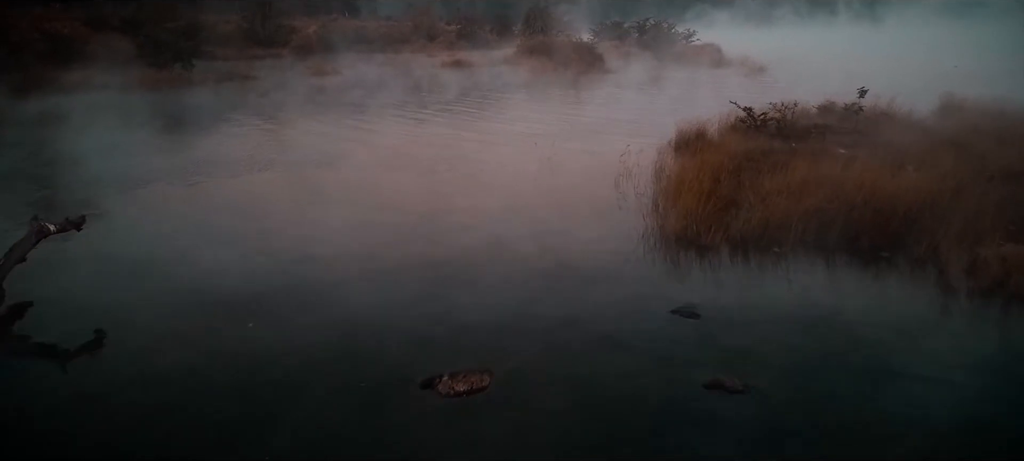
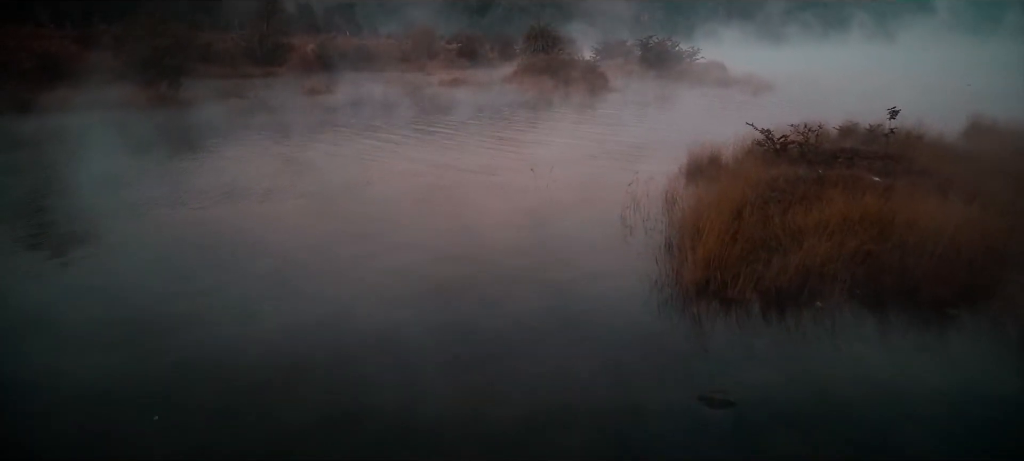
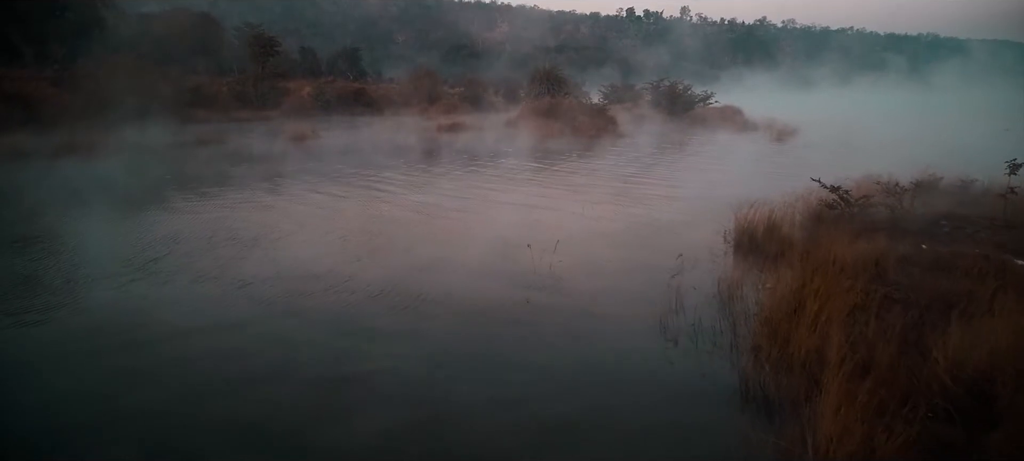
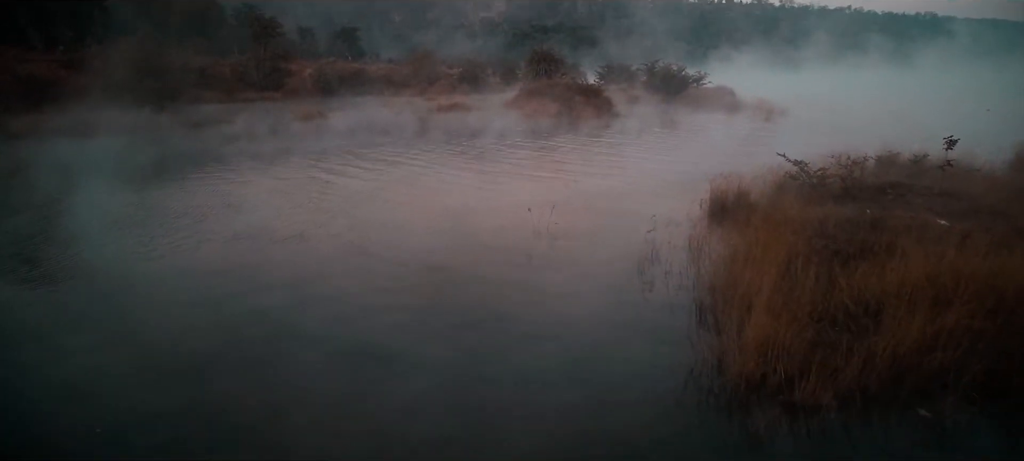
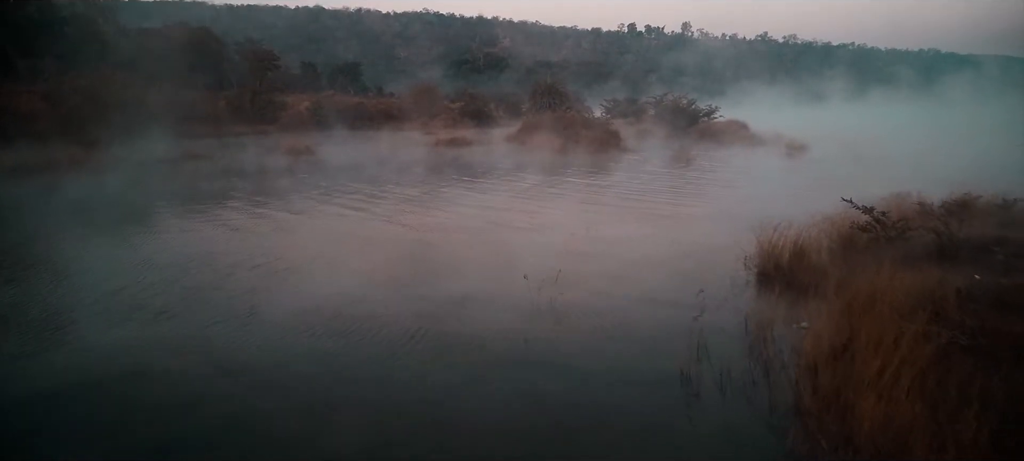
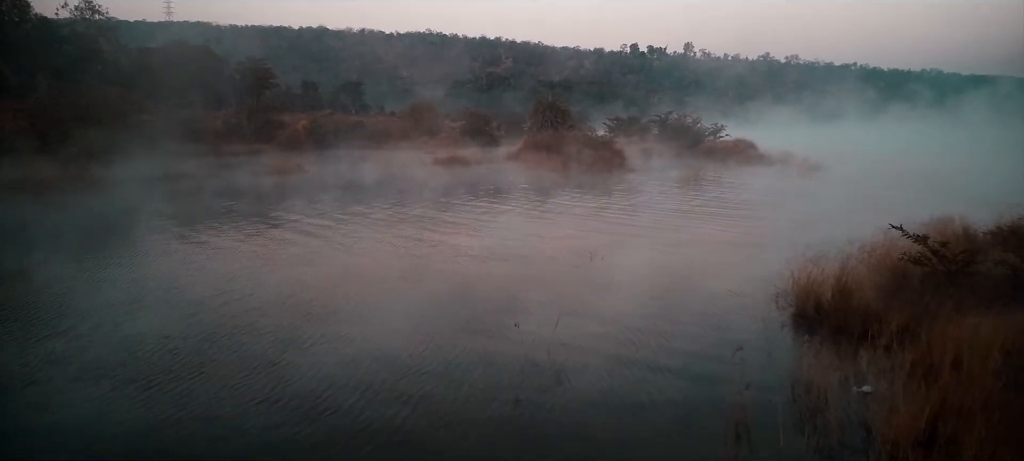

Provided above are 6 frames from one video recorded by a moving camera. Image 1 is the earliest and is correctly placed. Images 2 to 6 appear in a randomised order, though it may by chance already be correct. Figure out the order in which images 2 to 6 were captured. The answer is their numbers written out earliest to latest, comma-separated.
2, 4, 3, 5, 6
